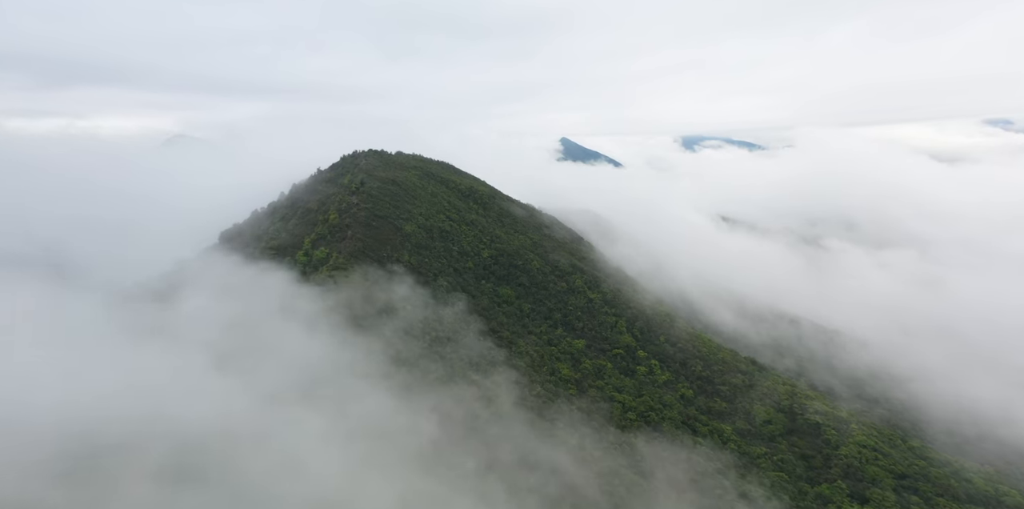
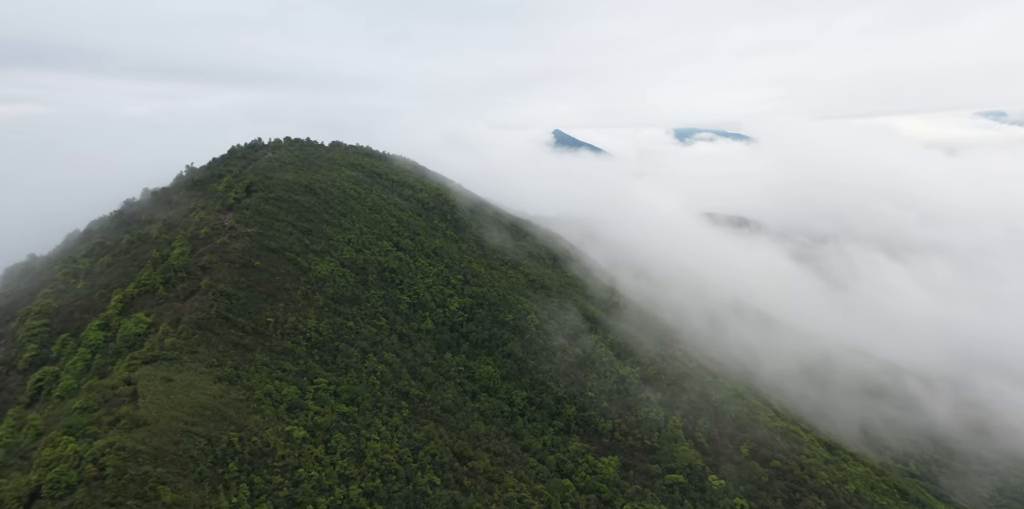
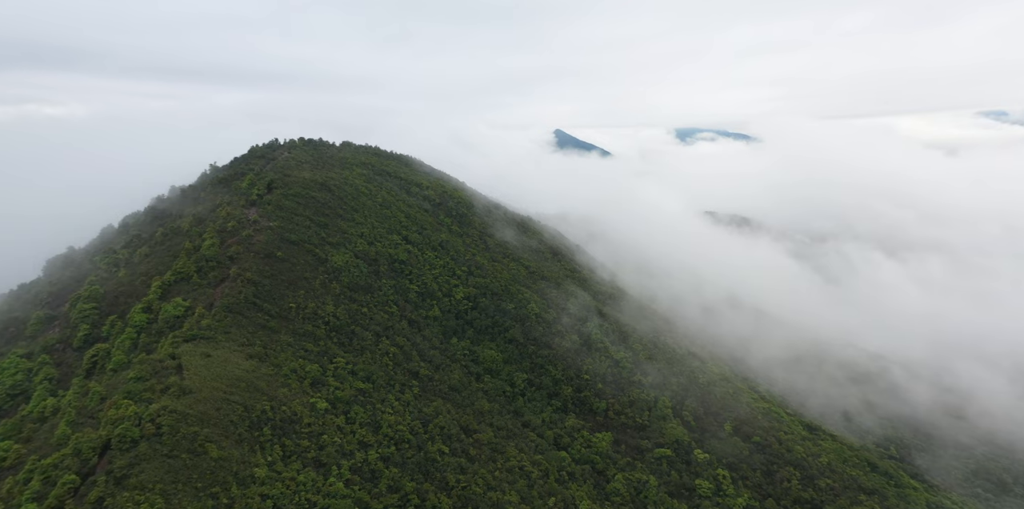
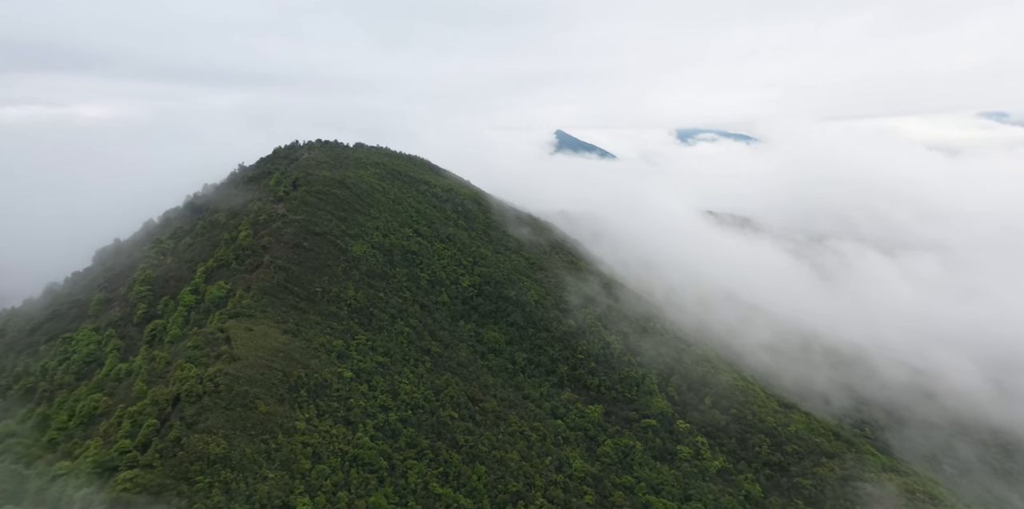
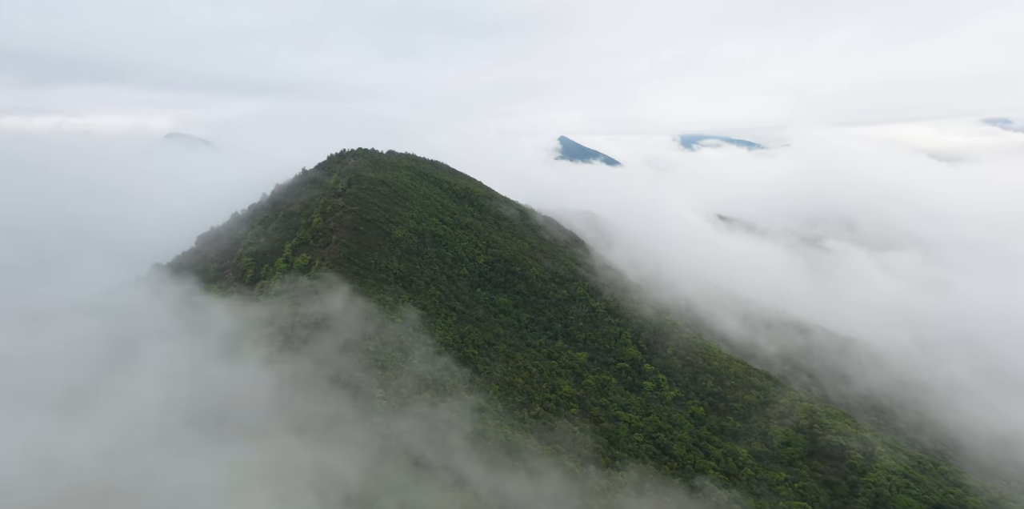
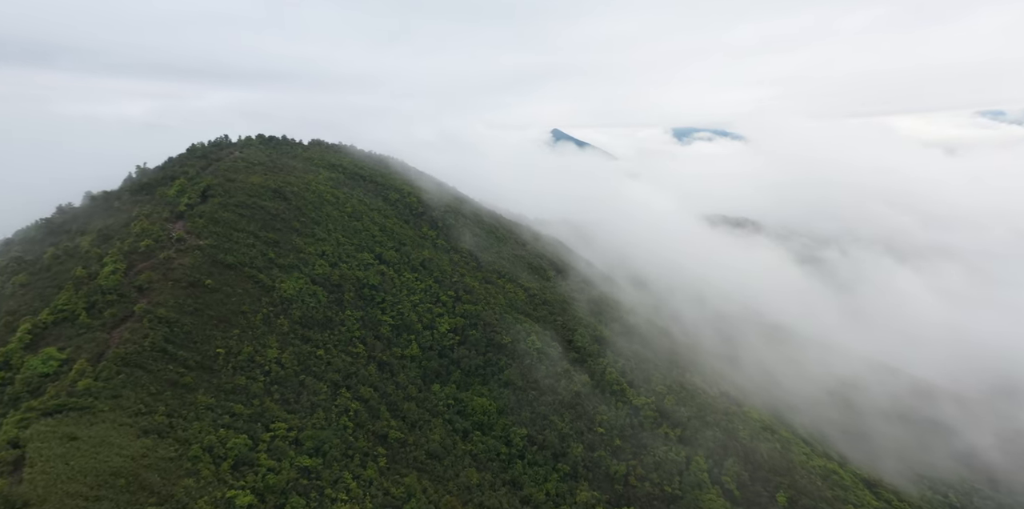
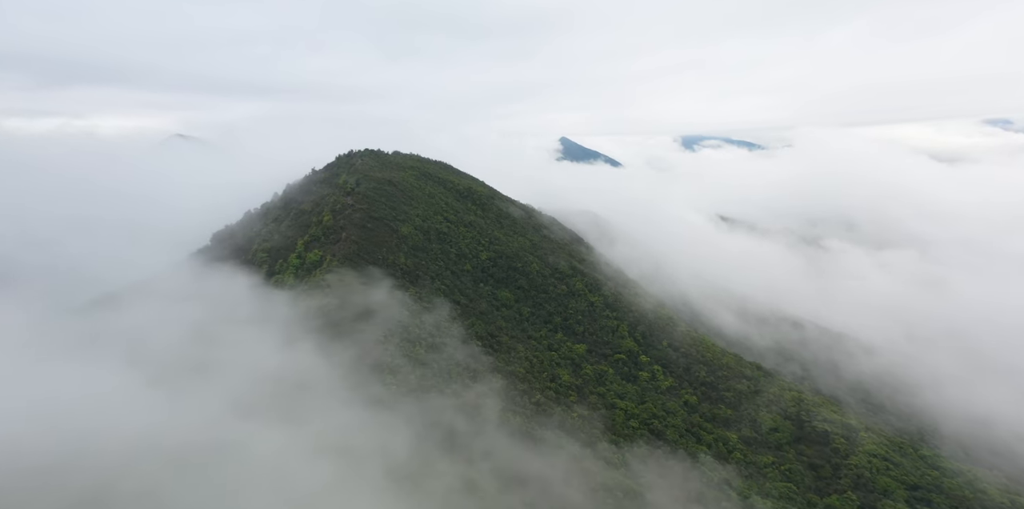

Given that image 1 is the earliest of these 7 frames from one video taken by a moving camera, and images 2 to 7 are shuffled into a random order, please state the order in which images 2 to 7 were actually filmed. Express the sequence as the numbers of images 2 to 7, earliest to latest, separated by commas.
7, 5, 4, 3, 2, 6
